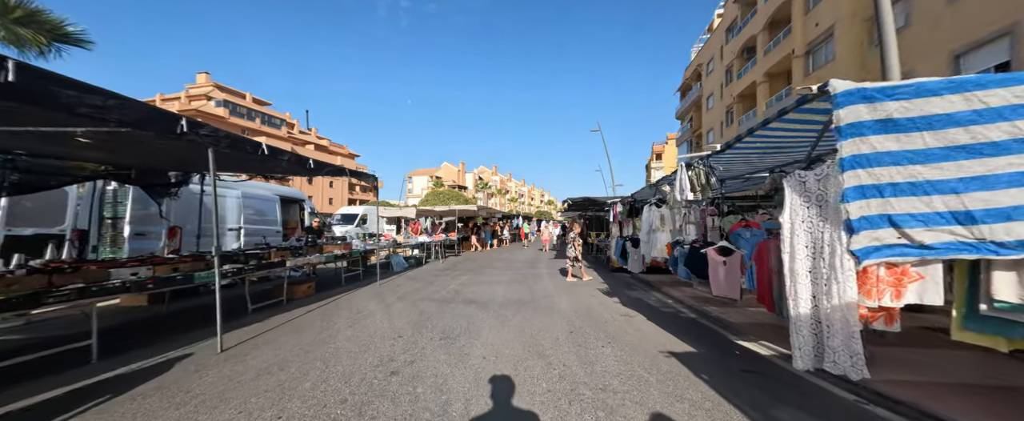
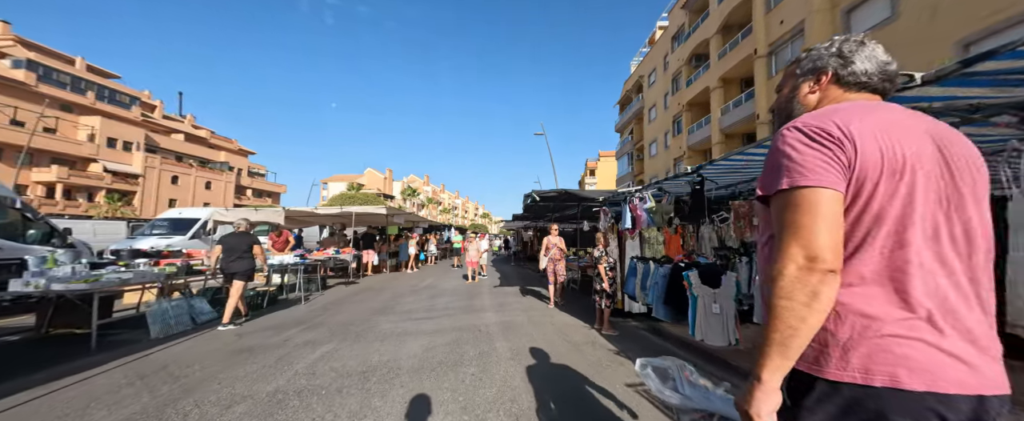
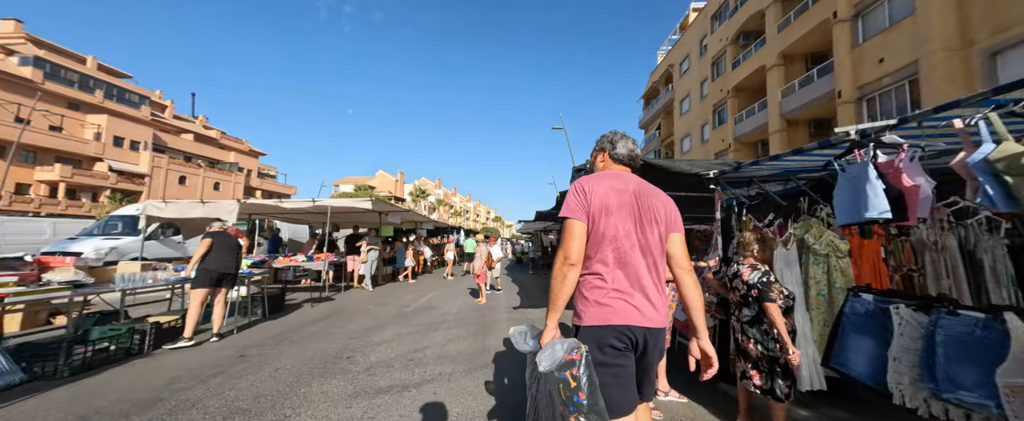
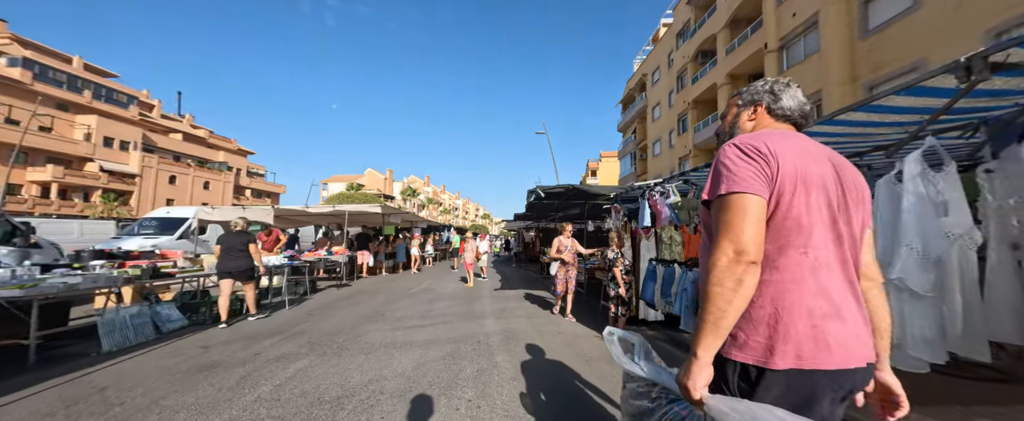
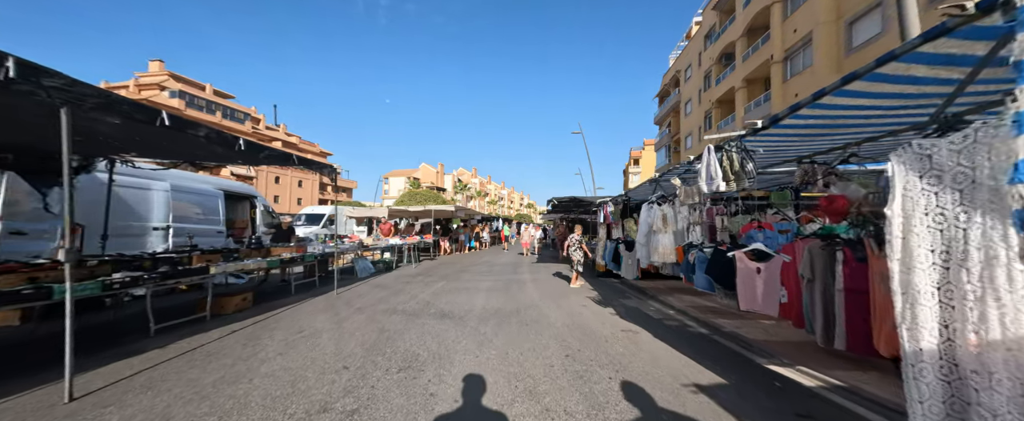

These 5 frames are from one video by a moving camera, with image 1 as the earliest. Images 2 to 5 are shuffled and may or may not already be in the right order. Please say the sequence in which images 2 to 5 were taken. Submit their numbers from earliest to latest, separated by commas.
5, 2, 4, 3
